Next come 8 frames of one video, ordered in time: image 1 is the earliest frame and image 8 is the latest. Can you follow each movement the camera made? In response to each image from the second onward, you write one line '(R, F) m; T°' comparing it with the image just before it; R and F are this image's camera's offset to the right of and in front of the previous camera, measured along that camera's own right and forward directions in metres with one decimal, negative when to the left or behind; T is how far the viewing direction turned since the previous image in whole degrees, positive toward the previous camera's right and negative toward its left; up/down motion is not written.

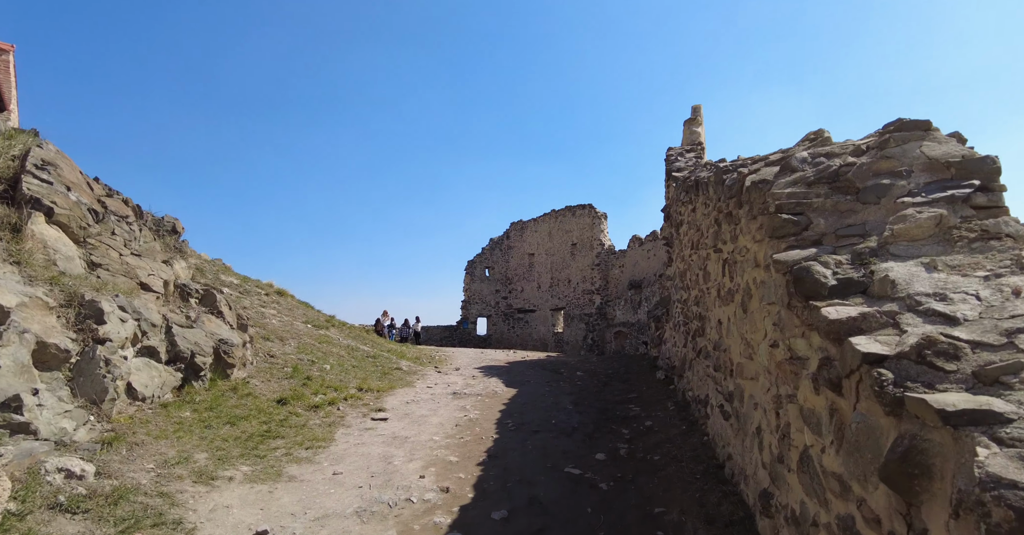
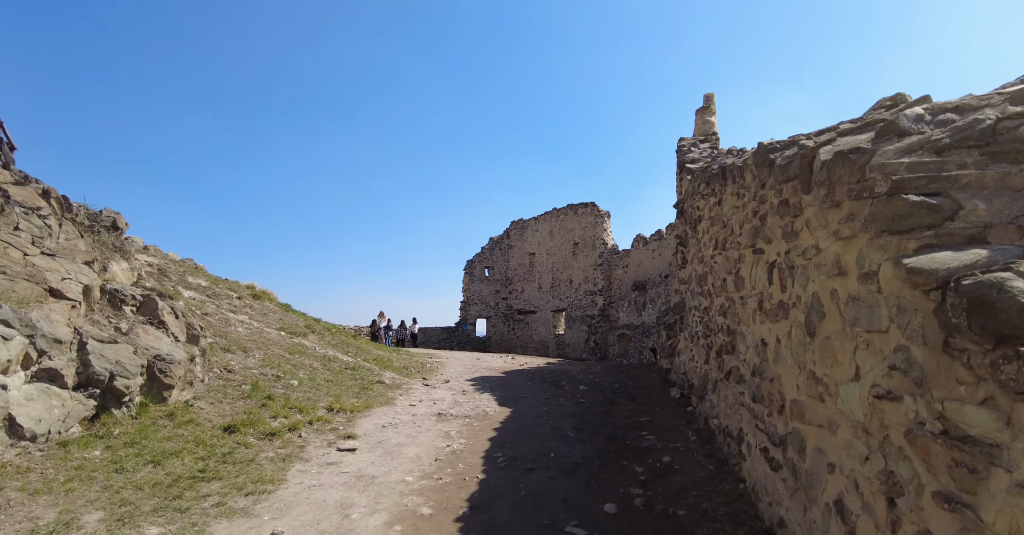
(+0.1, +0.9) m; 0°
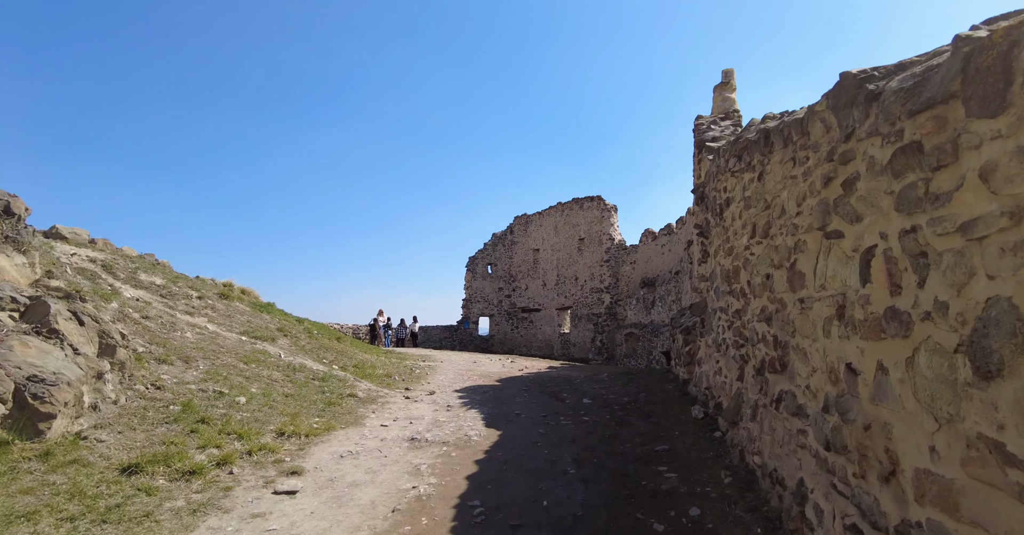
(+0.2, +1.1) m; -1°
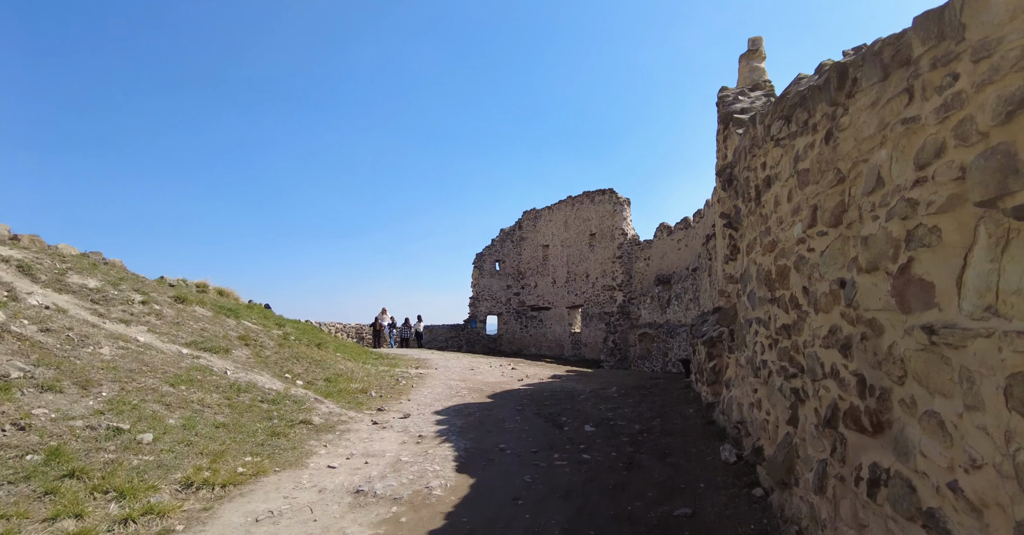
(+0.3, +1.2) m; -2°
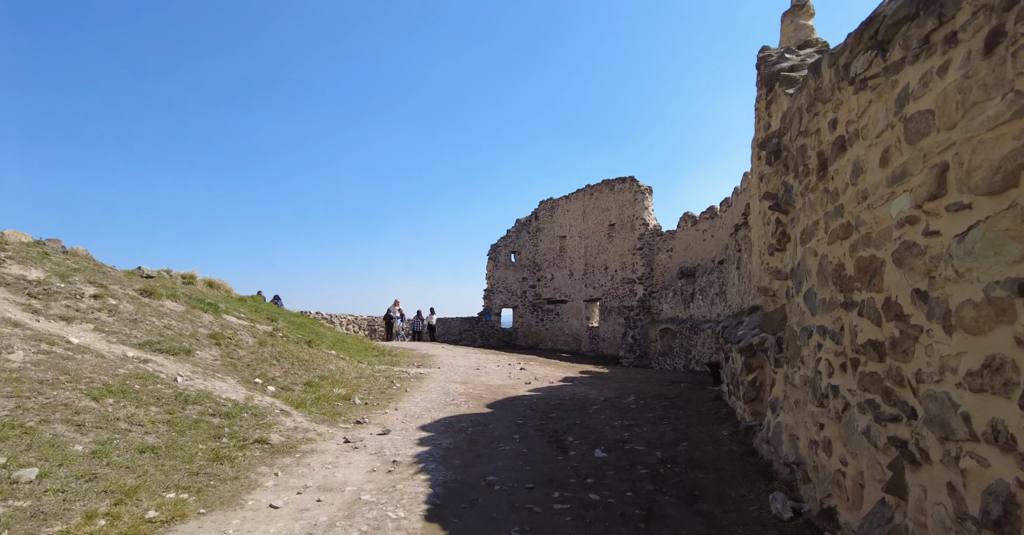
(+0.3, +1.0) m; -2°
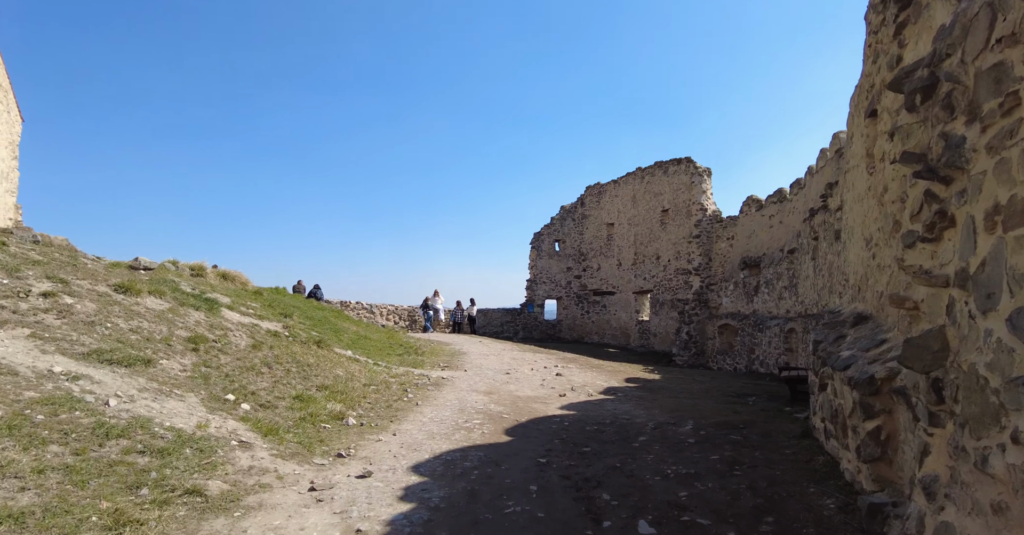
(+0.3, +1.4) m; -6°
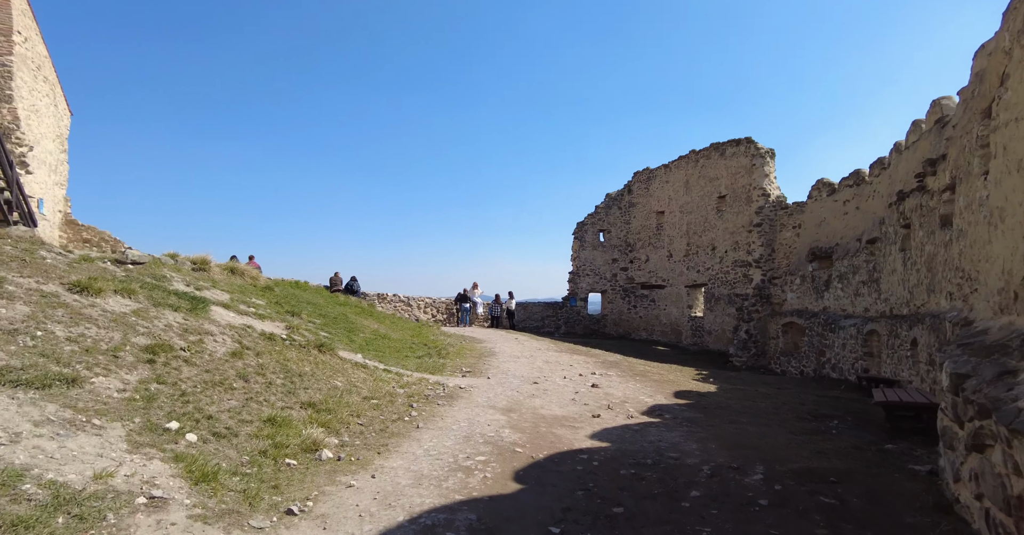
(+0.4, +1.4) m; -6°
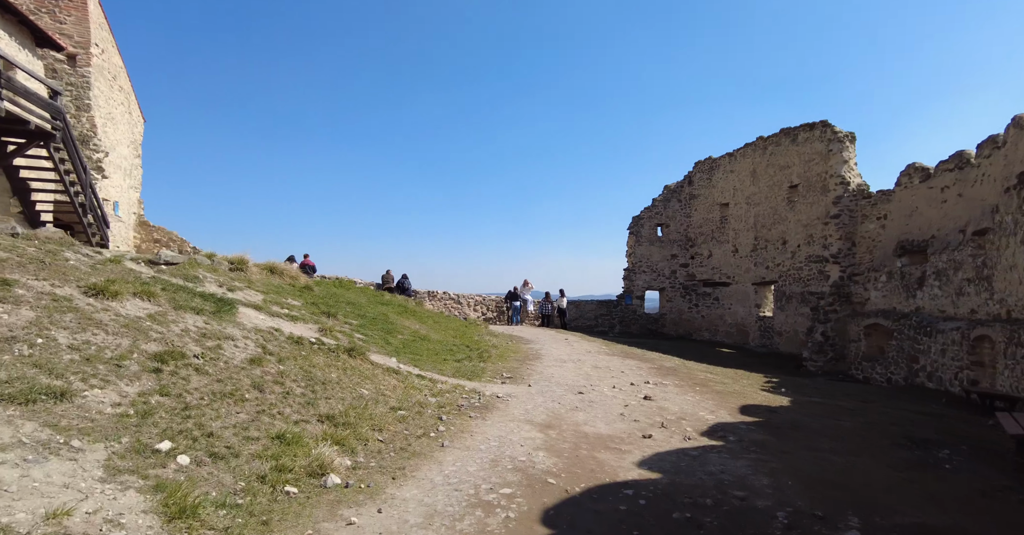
(+0.2, +0.8) m; -7°
